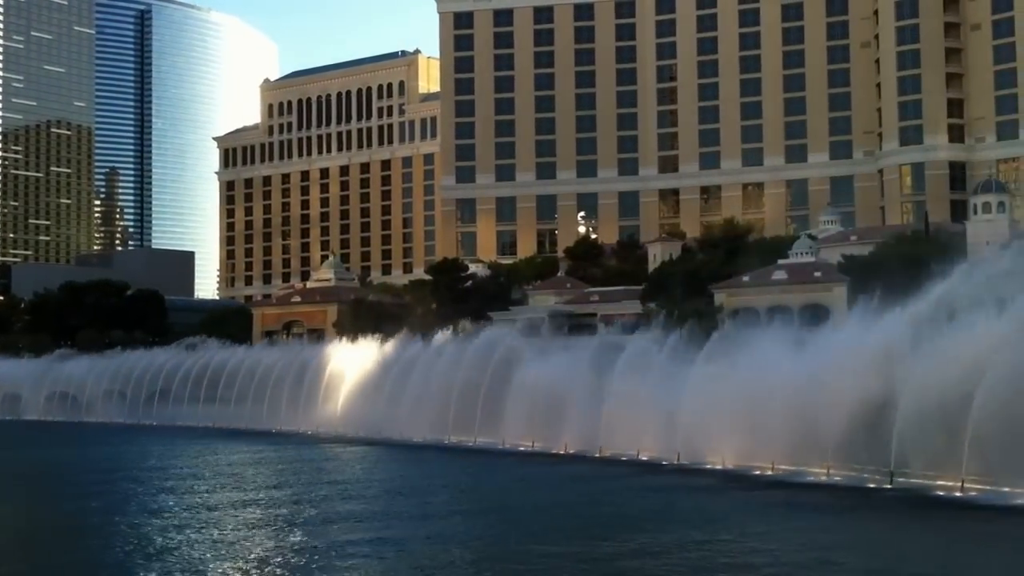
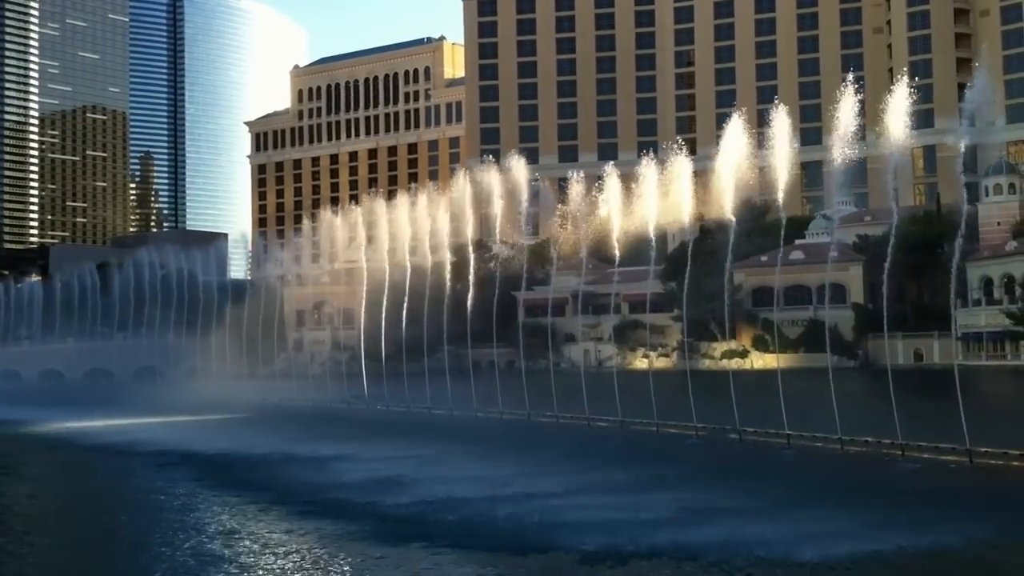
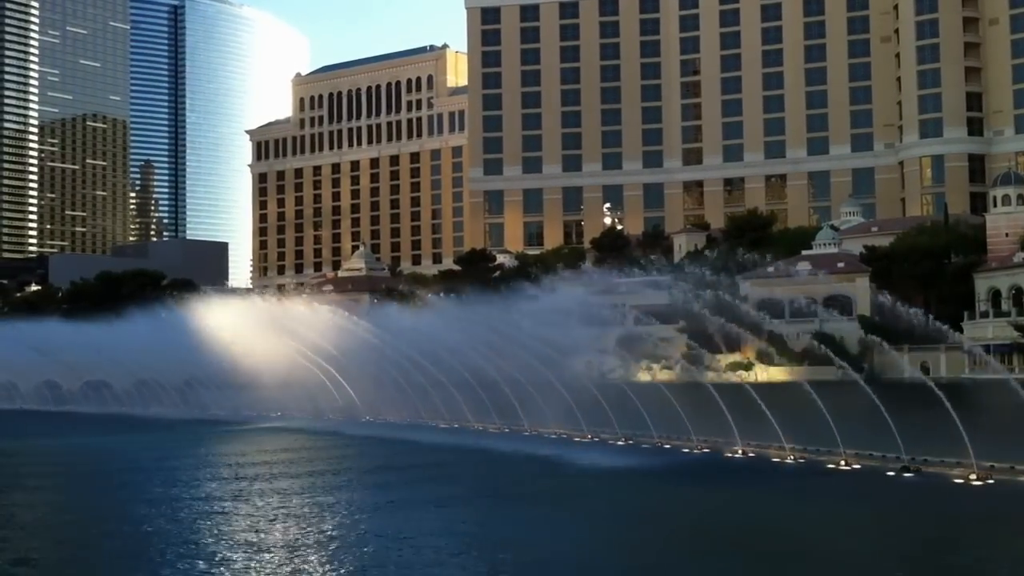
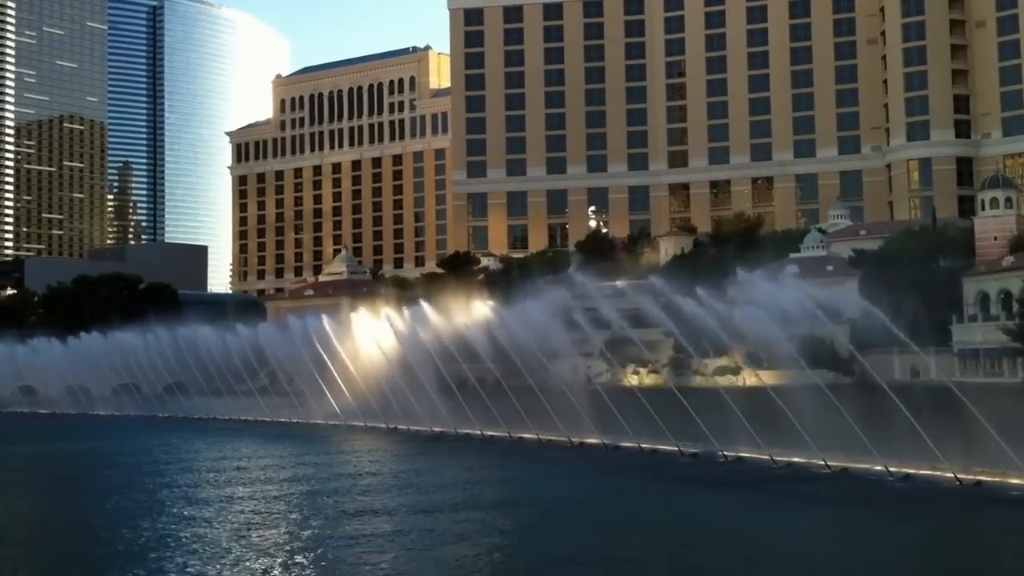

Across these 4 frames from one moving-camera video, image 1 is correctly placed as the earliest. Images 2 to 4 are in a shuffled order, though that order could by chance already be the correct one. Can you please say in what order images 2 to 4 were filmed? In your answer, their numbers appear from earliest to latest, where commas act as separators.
4, 3, 2
